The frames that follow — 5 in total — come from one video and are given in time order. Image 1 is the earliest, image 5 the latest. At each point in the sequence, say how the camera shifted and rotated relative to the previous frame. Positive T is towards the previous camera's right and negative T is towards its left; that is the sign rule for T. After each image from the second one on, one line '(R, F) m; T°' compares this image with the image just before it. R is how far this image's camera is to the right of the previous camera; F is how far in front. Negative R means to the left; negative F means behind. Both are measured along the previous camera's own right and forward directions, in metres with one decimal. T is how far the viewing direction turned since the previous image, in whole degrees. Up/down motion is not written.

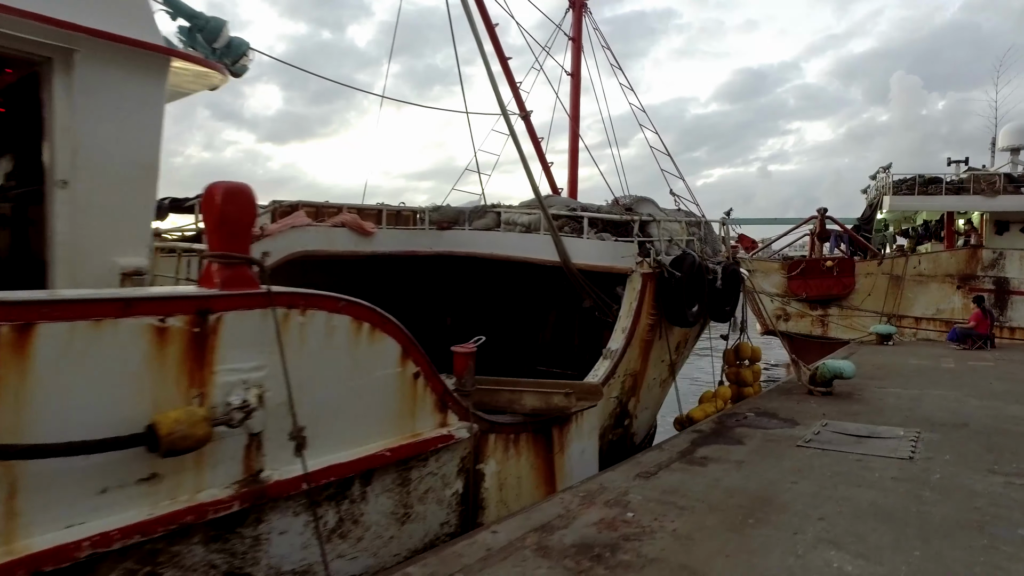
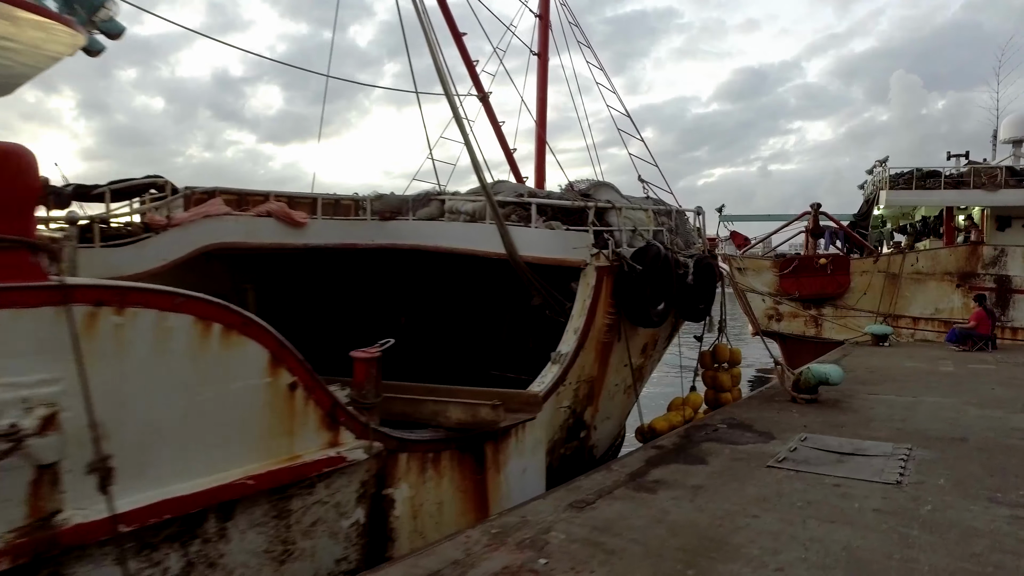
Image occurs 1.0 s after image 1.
(+0.5, +0.7) m; 0°
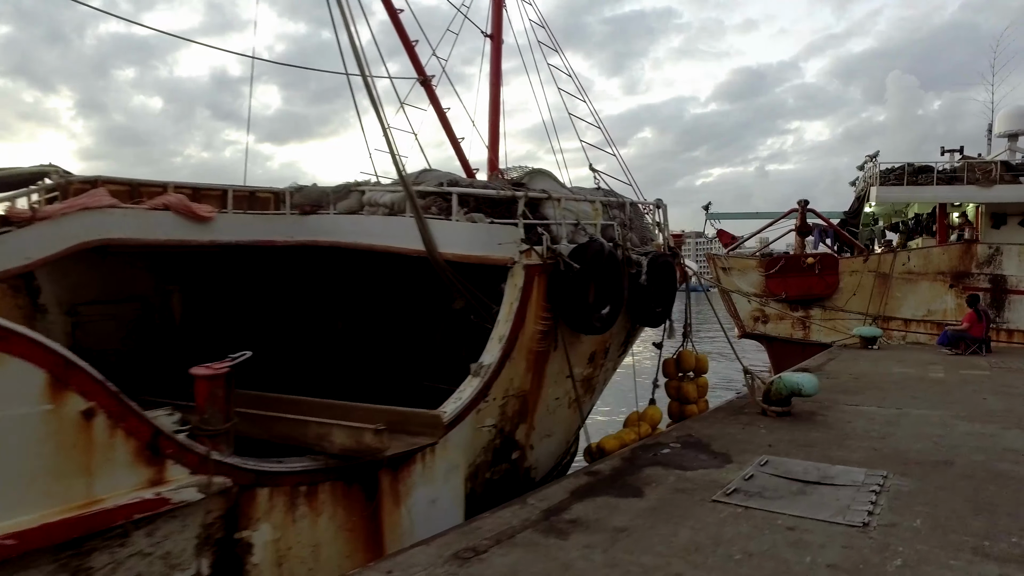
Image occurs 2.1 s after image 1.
(+0.5, +0.7) m; 0°
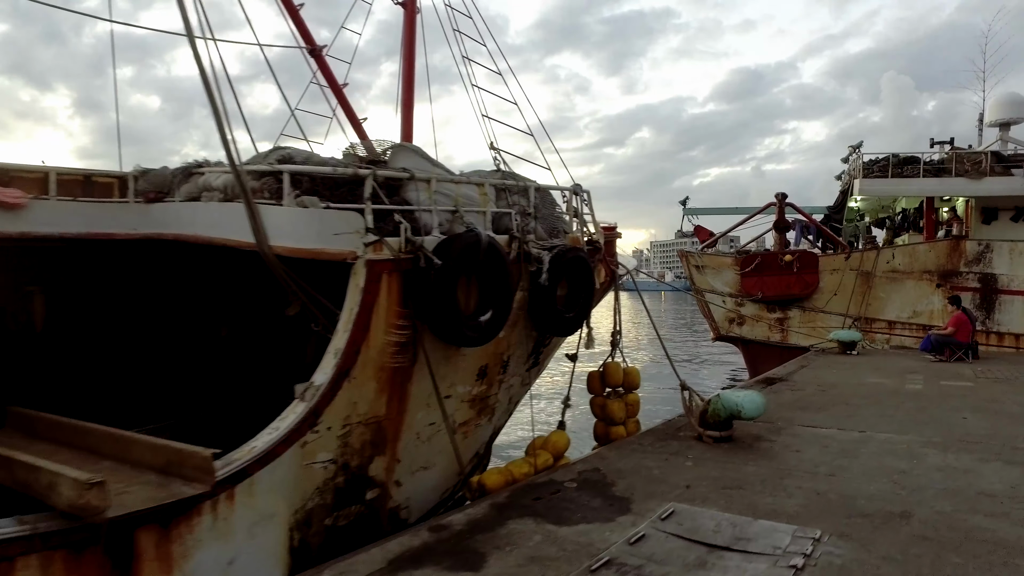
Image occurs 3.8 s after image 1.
(+0.8, +1.0) m; 0°
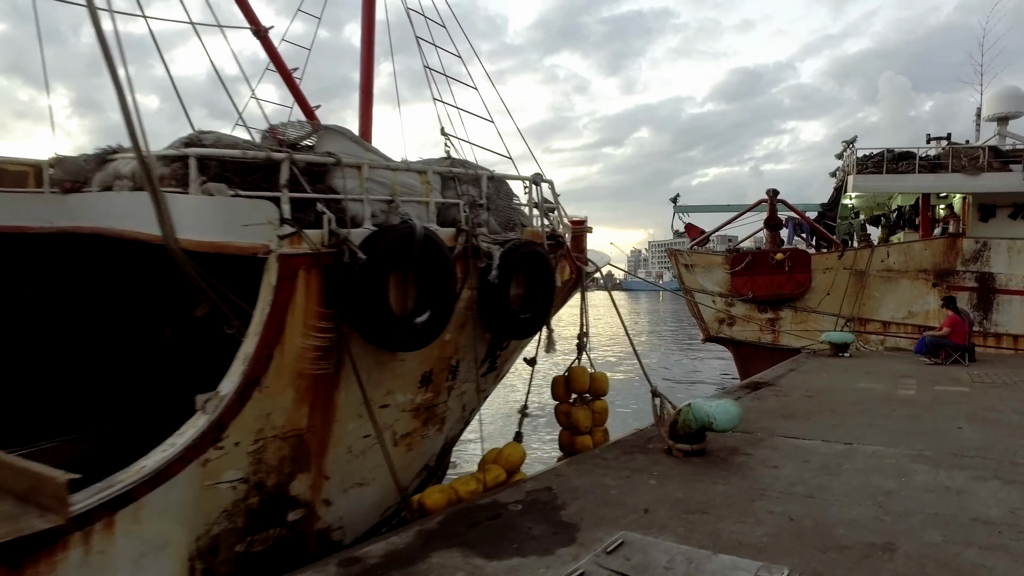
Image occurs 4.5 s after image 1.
(+0.3, +0.4) m; 0°
